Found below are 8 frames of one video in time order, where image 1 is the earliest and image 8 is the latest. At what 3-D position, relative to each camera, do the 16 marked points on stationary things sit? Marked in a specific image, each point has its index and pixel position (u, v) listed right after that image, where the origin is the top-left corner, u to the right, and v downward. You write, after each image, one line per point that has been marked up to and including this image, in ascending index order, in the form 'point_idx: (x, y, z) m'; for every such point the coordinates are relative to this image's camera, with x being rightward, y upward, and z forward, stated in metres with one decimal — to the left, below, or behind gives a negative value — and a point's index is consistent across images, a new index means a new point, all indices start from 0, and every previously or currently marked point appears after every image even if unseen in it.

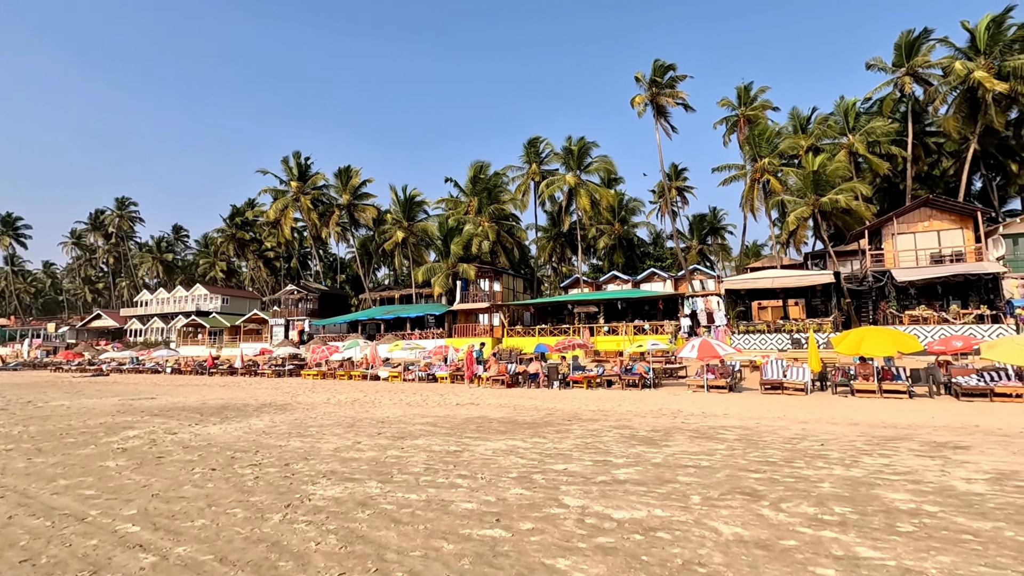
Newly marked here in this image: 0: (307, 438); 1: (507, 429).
0: (-3.5, -2.6, +9.2) m
1: (-0.1, -2.7, +10.1) m
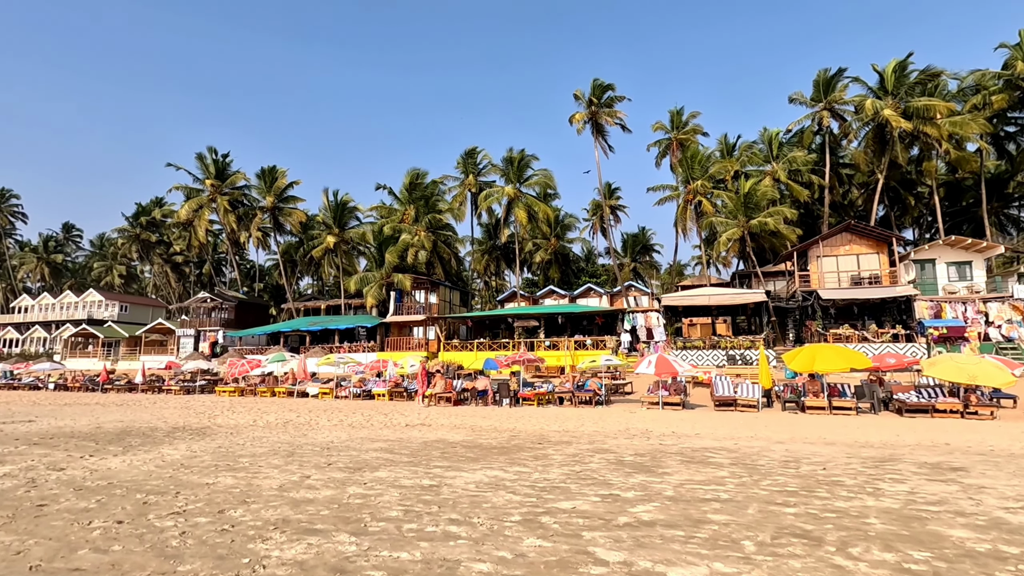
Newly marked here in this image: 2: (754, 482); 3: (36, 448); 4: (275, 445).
0: (-3.8, -2.6, +7.6) m
1: (-0.6, -2.8, +9.0) m
2: (+3.1, -2.5, +6.9) m
3: (-8.5, -2.9, +9.6) m
4: (-4.4, -3.0, +10.0) m
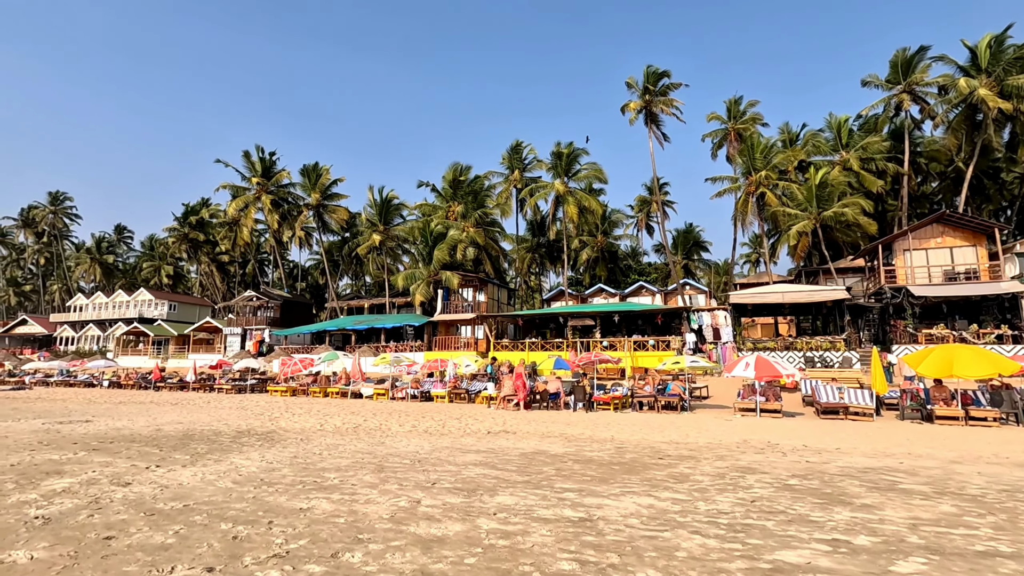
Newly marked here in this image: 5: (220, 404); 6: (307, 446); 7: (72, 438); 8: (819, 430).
0: (-2.0, -2.4, +6.3) m
1: (+1.3, -2.6, +7.5) m
2: (+4.8, -2.3, +5.2) m
3: (-6.6, -2.7, +8.6) m
4: (-2.5, -2.8, +8.7) m
5: (-10.7, -4.2, +19.7) m
6: (-3.8, -2.9, +9.9) m
7: (-8.8, -3.0, +10.7) m
8: (+7.1, -3.3, +12.4) m
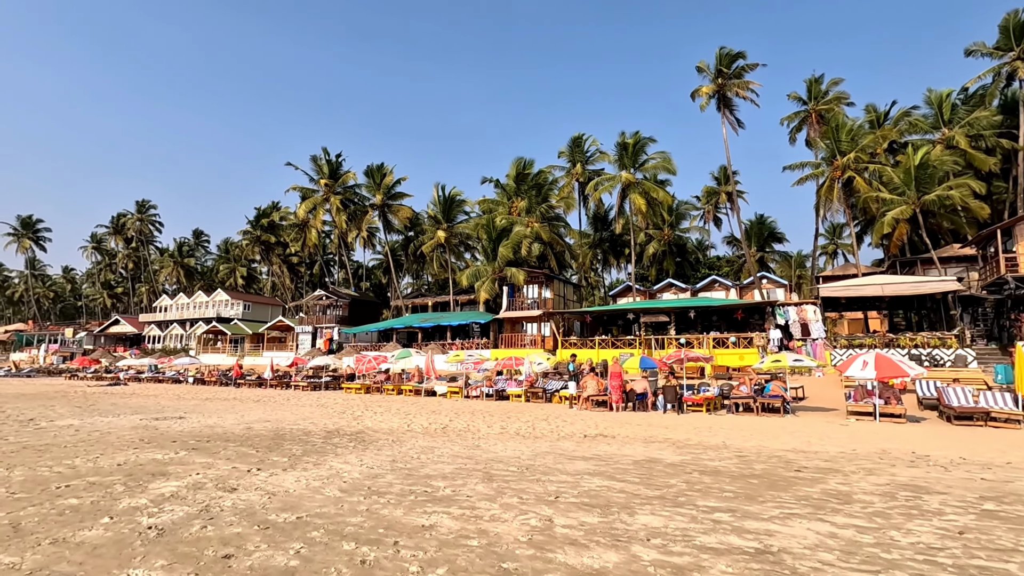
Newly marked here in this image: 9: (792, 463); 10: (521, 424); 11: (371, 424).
0: (-0.6, -2.3, +5.6) m
1: (+2.9, -2.5, +6.5) m
2: (+6.2, -2.1, +3.9) m
3: (-4.9, -2.6, +8.4) m
4: (-0.8, -2.6, +8.1) m
5: (-7.9, -4.2, +19.8) m
6: (-1.9, -2.8, +9.4) m
7: (-6.9, -3.0, +10.8) m
8: (+9.2, -3.0, +10.8) m
9: (+4.4, -2.7, +8.4) m
10: (+0.2, -3.2, +12.6) m
11: (-3.3, -3.2, +12.6) m
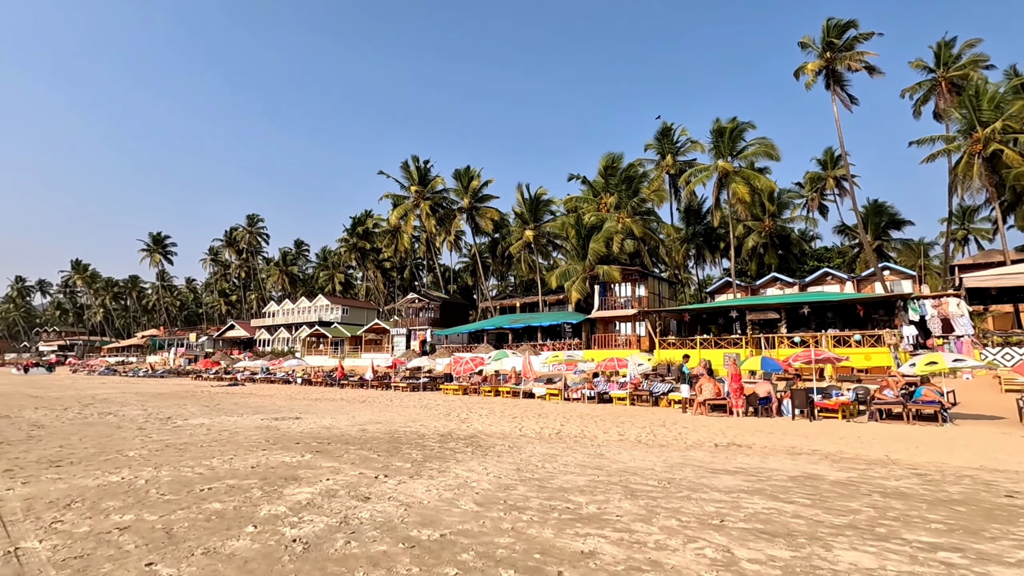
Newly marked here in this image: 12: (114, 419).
0: (+0.9, -2.3, +5.0) m
1: (+4.4, -2.3, +5.3) m
2: (+7.3, -1.9, +2.2) m
3: (-2.9, -2.7, +8.4) m
4: (+1.1, -2.6, +7.5) m
5: (-4.1, -4.3, +20.1) m
6: (+0.2, -2.8, +8.9) m
7: (-4.5, -3.1, +11.0) m
8: (+11.4, -2.8, +8.7) m
9: (+6.3, -2.6, +7.0) m
10: (+2.8, -3.1, +11.8) m
11: (-0.7, -3.2, +12.2) m
12: (-11.7, -3.8, +15.8) m
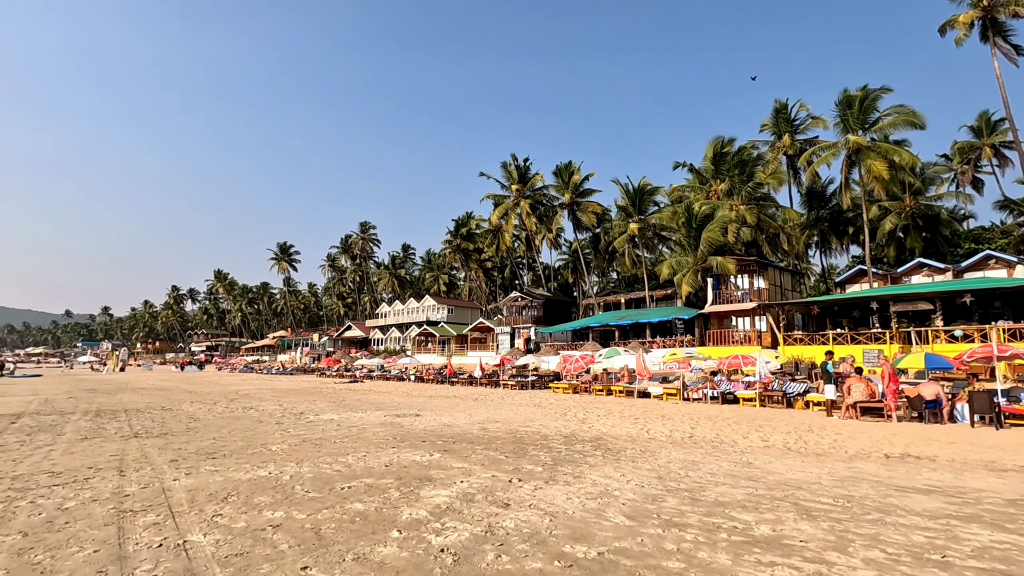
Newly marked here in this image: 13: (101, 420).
0: (+2.3, -2.1, +4.2) m
1: (+5.8, -2.1, +3.8) m
2: (+8.0, -1.6, +0.3) m
3: (-0.9, -2.6, +8.2) m
4: (+2.9, -2.4, +6.6) m
5: (+0.1, -4.2, +20.0) m
6: (+2.2, -2.6, +8.1) m
7: (-2.0, -3.0, +11.1) m
8: (+13.2, -2.3, +5.9) m
9: (+7.9, -2.3, +5.2) m
10: (+5.3, -2.9, +10.5) m
11: (+2.0, -3.1, +11.6) m
12: (-8.1, -4.0, +17.1) m
13: (-11.5, -3.7, +15.0) m
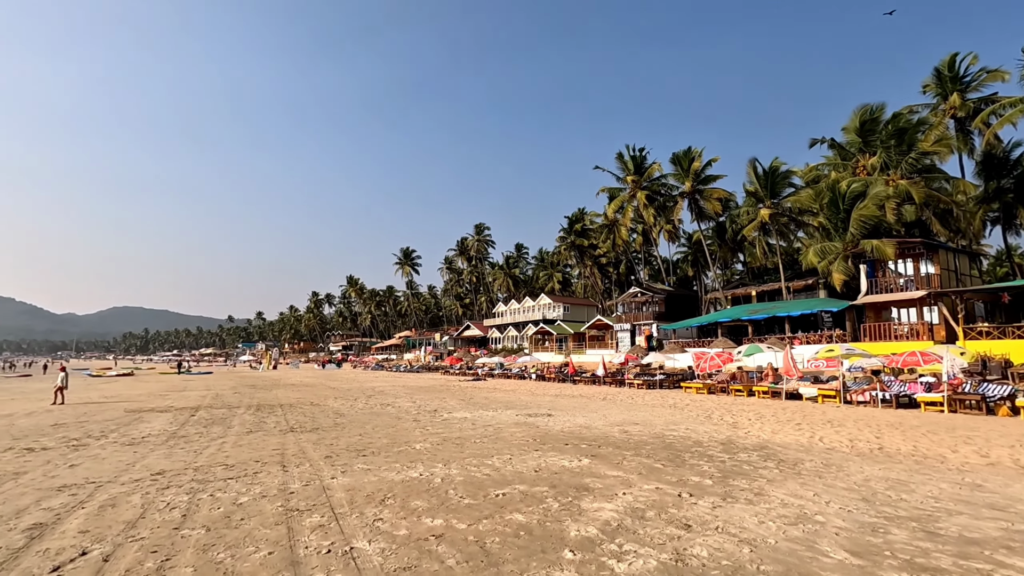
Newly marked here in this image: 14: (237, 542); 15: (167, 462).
0: (+3.6, -2.0, +2.9) m
1: (+6.9, -1.8, +1.9) m
2: (+8.4, -1.3, -2.0) m
3: (+1.3, -2.5, +7.5) m
4: (+4.7, -2.2, +5.2) m
5: (+4.8, -4.0, +18.8) m
6: (+4.4, -2.4, +6.8) m
7: (+0.9, -2.9, +10.5) m
8: (+14.6, -1.8, +2.4) m
9: (+9.3, -1.9, +2.8) m
10: (+7.9, -2.6, +8.5) m
11: (+4.8, -2.8, +10.3) m
12: (-3.9, -4.0, +17.7) m
13: (-7.6, -3.8, +16.3) m
14: (-2.4, -2.2, +4.7) m
15: (-5.3, -2.7, +8.3) m
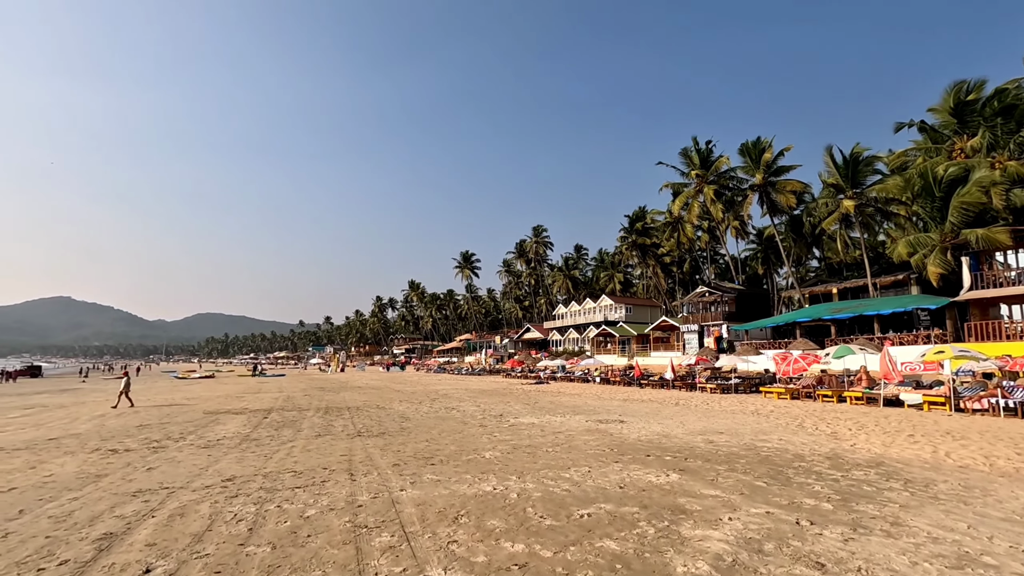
0: (+4.1, -1.8, +1.9) m
1: (+7.3, -1.6, +0.5) m
2: (+8.3, -1.1, -3.6) m
3: (+2.3, -2.4, +6.7) m
4: (+5.4, -2.1, +4.0) m
5: (+7.0, -3.9, +17.5) m
6: (+5.3, -2.3, +5.7) m
7: (+2.2, -2.9, +9.7) m
8: (+15.0, -1.5, +0.2) m
9: (+9.7, -1.7, +1.1) m
10: (+9.0, -2.4, +7.0) m
11: (+6.1, -2.7, +9.0) m
12: (-1.7, -4.1, +17.4) m
13: (-5.6, -3.9, +16.4) m
14: (-1.7, -2.2, +4.3) m
15: (-4.2, -2.7, +8.2) m
